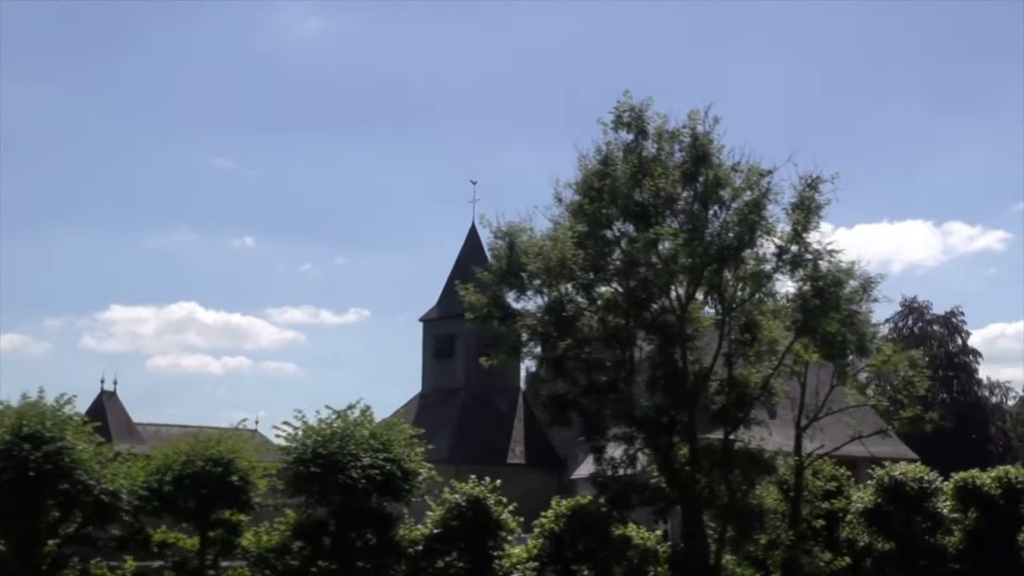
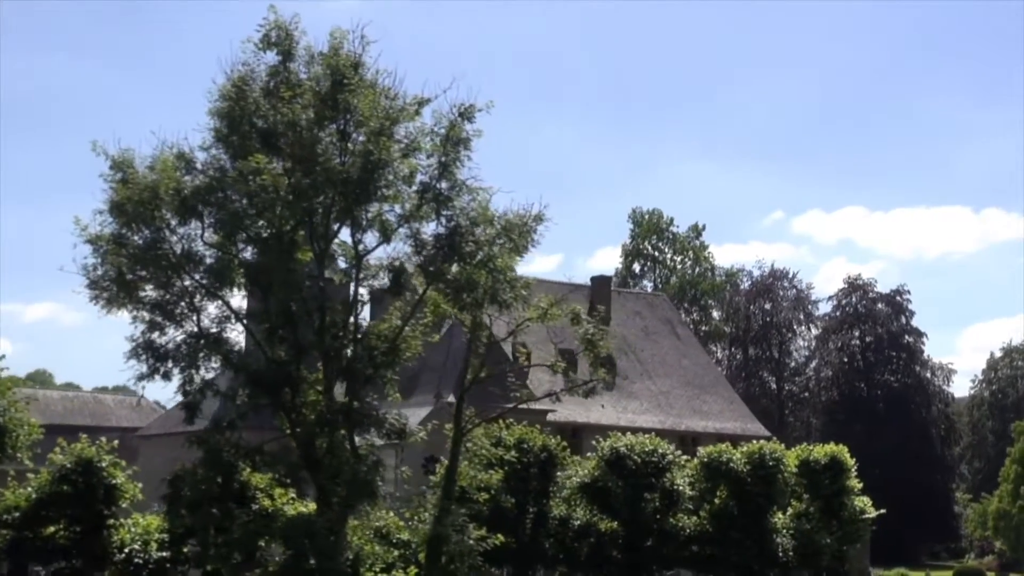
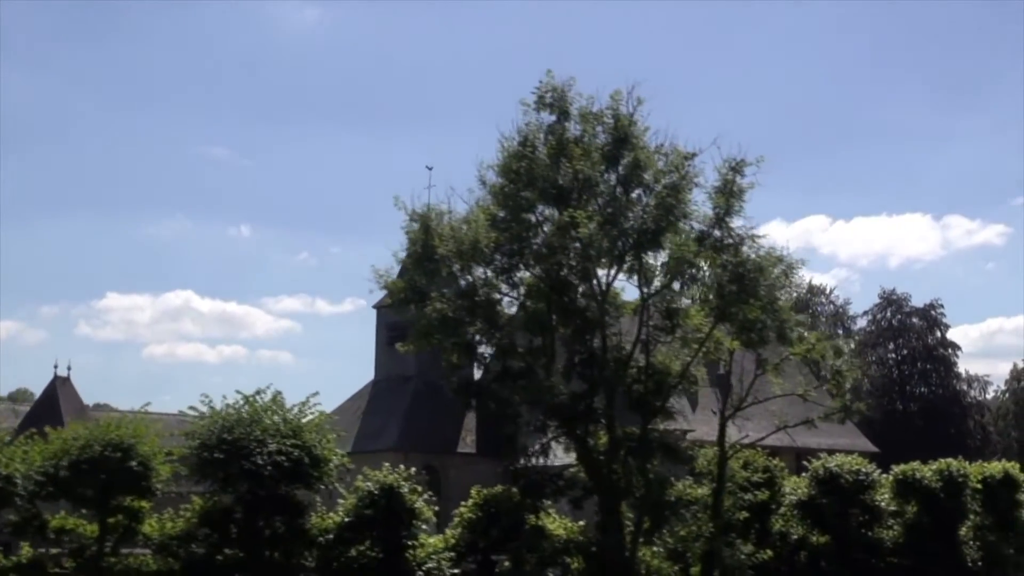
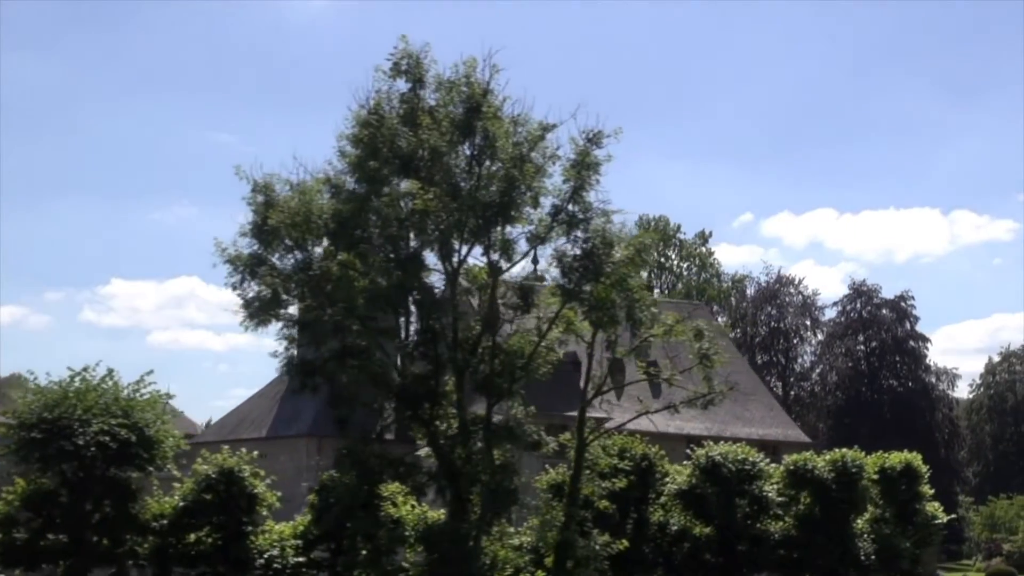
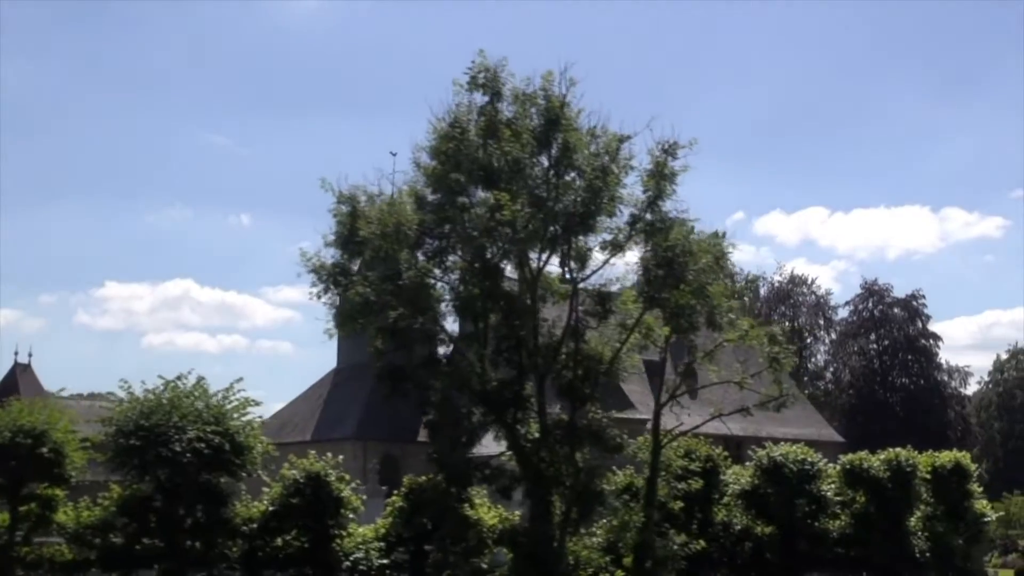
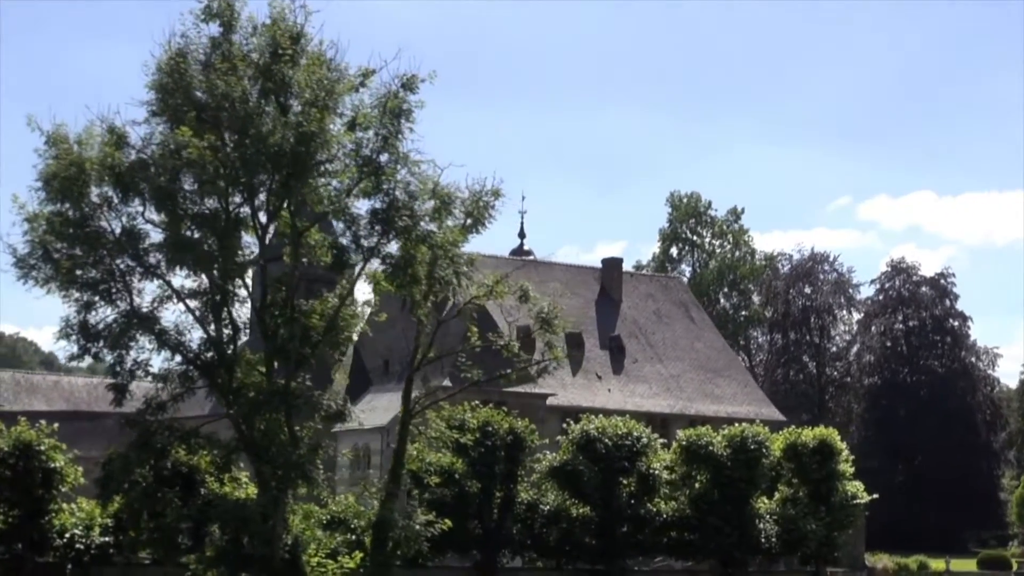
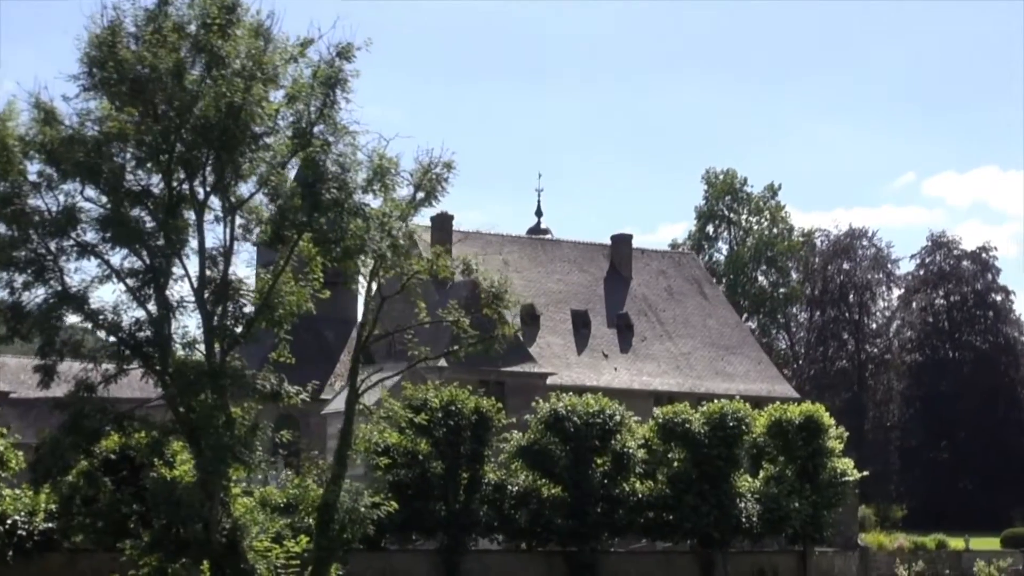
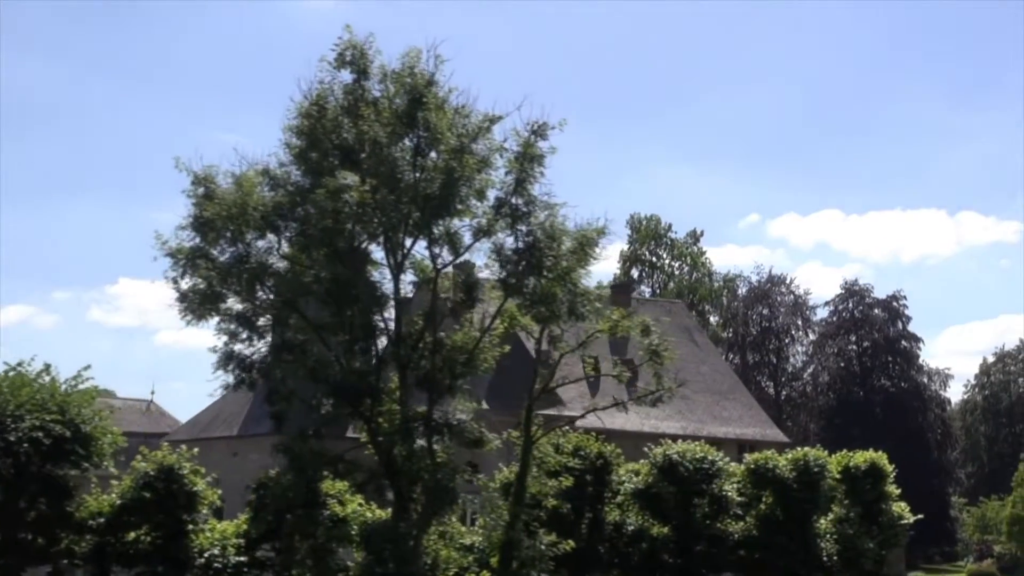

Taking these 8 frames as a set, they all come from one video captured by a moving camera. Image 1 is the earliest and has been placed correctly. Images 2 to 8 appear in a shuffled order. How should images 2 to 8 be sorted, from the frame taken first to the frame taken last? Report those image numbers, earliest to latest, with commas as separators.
3, 5, 4, 8, 2, 6, 7
